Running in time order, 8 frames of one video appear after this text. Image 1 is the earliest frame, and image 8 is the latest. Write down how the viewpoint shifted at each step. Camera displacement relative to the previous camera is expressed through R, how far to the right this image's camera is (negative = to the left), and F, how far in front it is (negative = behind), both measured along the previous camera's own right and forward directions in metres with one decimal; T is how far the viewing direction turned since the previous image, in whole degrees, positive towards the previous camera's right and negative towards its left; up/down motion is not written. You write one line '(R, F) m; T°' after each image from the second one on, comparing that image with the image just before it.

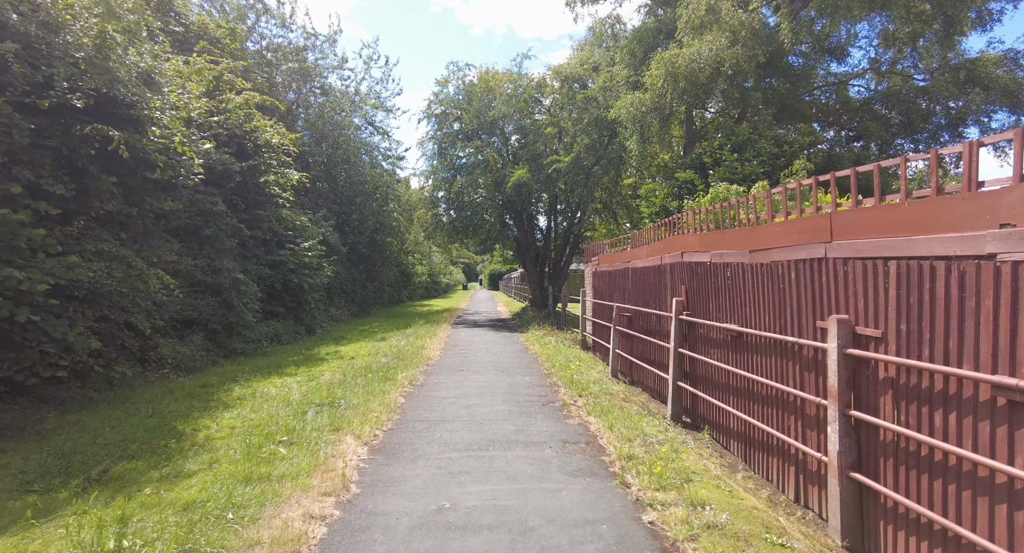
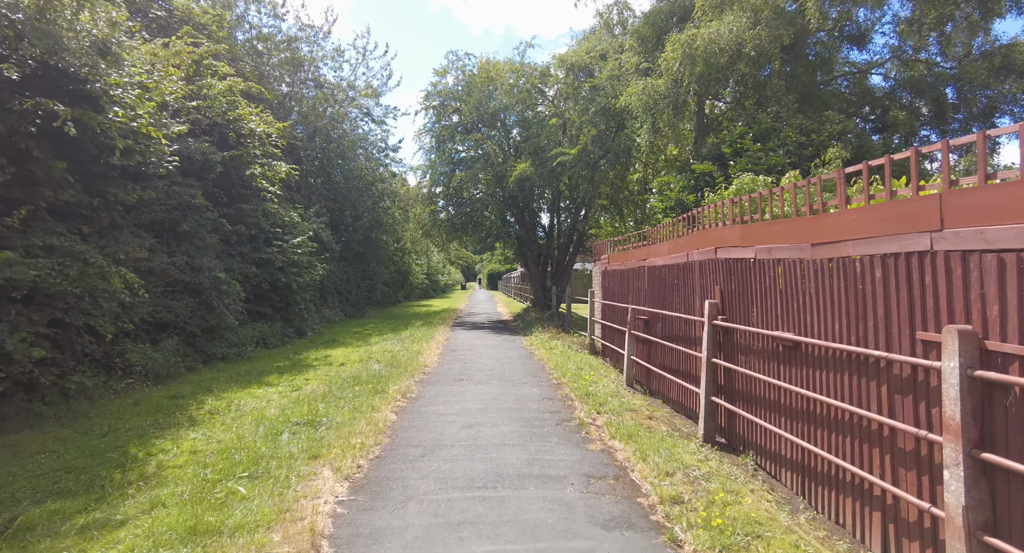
(-0.1, +0.9) m; 0°
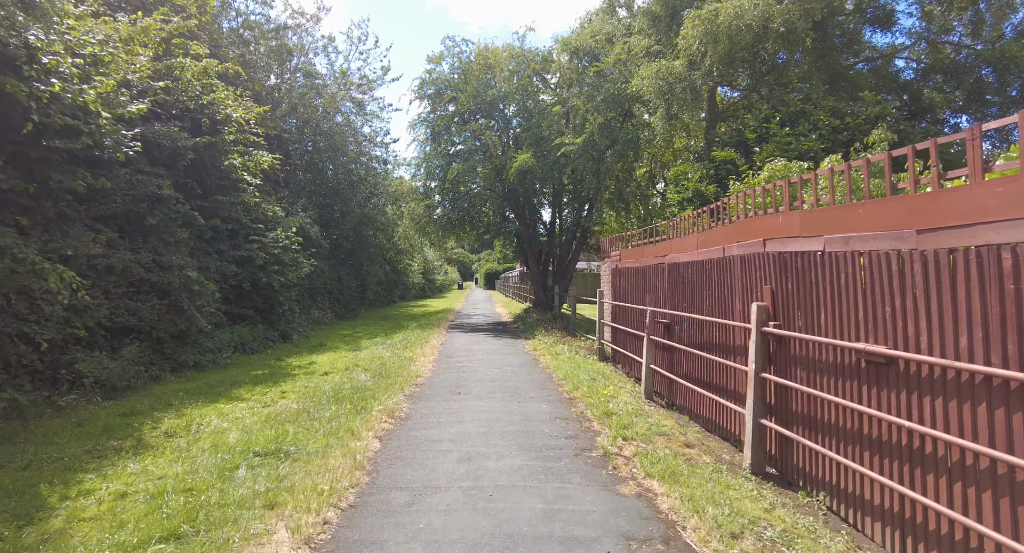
(-0.1, +1.0) m; 0°
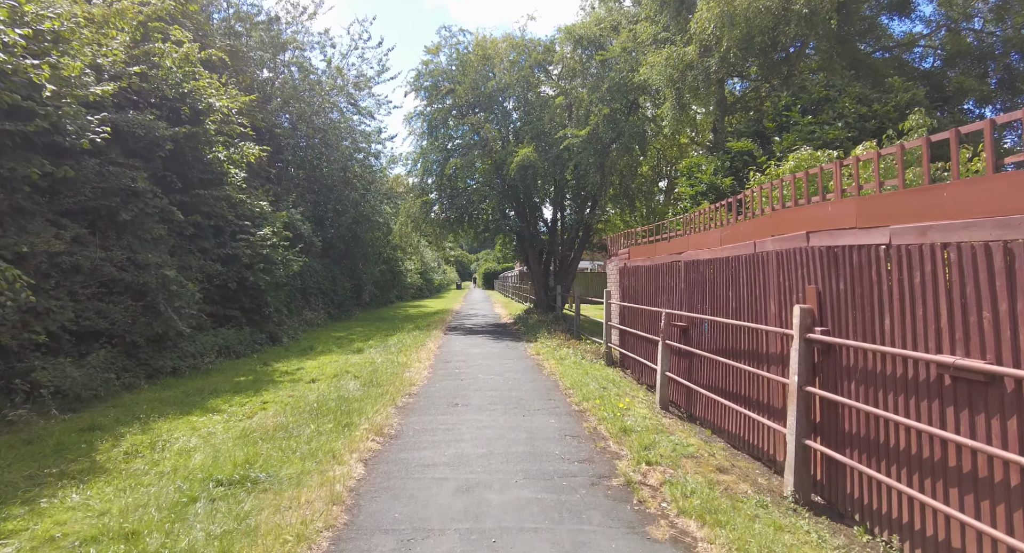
(-0.1, +0.7) m; 0°
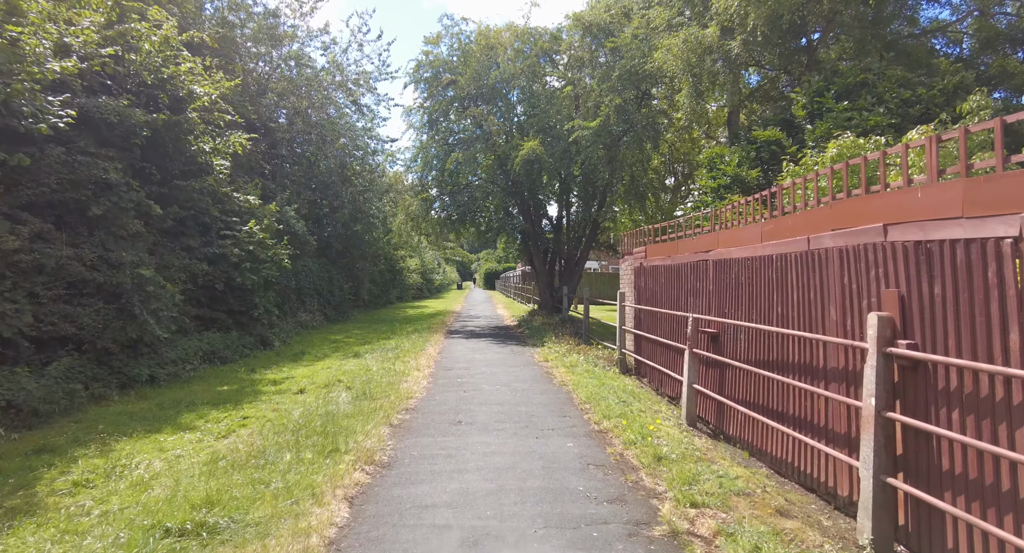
(-0.1, +0.8) m; 0°
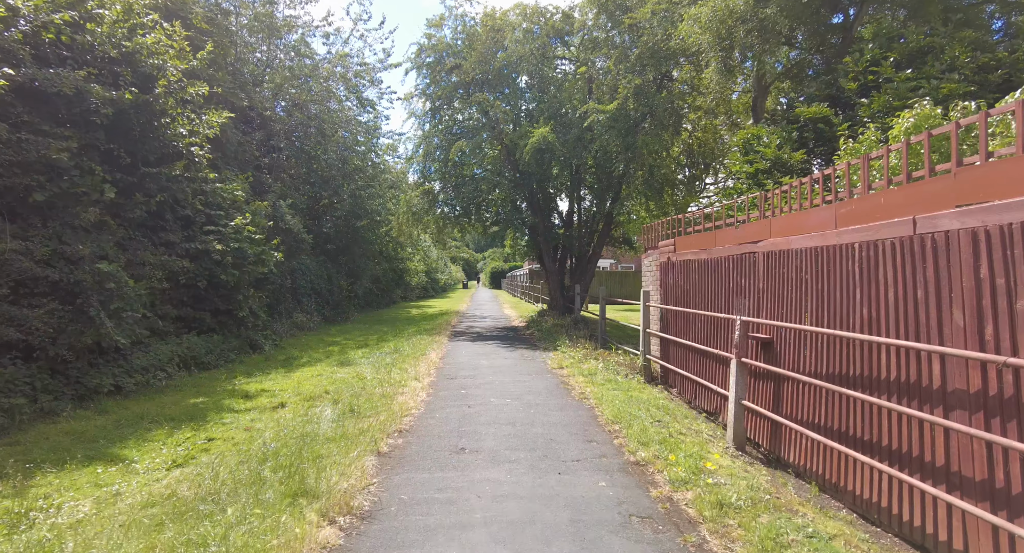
(-0.1, +1.0) m; -1°
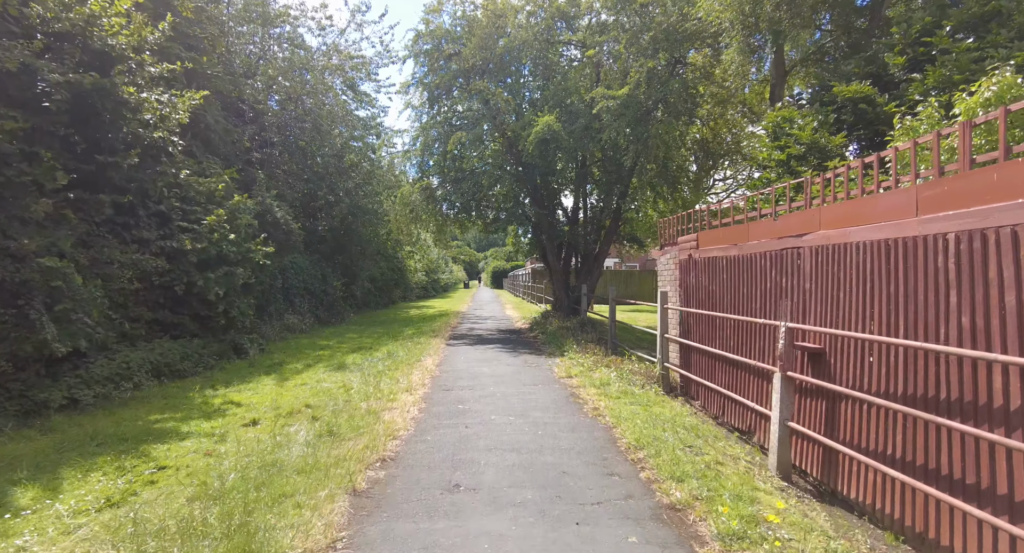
(0.0, +0.8) m; 0°
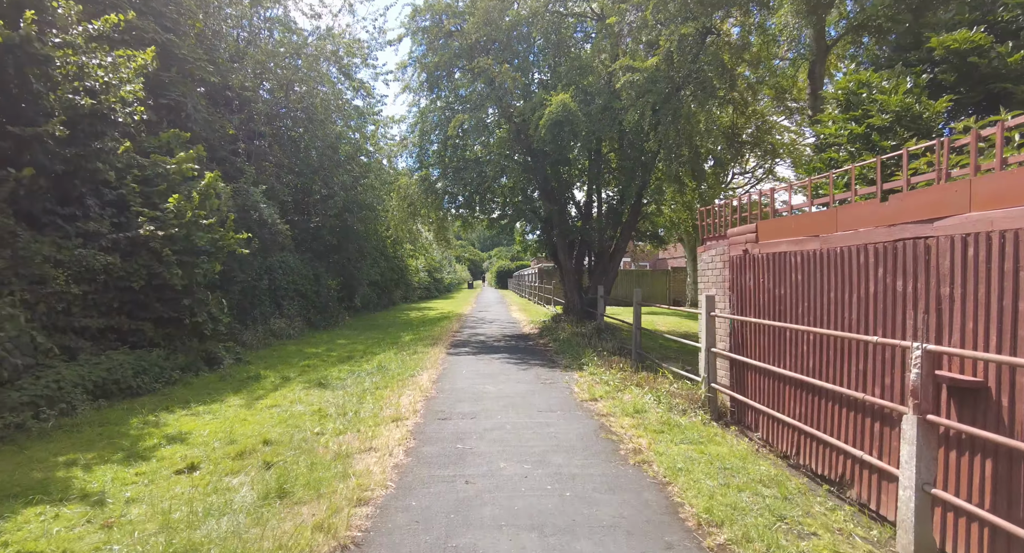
(-0.1, +1.4) m; 0°
